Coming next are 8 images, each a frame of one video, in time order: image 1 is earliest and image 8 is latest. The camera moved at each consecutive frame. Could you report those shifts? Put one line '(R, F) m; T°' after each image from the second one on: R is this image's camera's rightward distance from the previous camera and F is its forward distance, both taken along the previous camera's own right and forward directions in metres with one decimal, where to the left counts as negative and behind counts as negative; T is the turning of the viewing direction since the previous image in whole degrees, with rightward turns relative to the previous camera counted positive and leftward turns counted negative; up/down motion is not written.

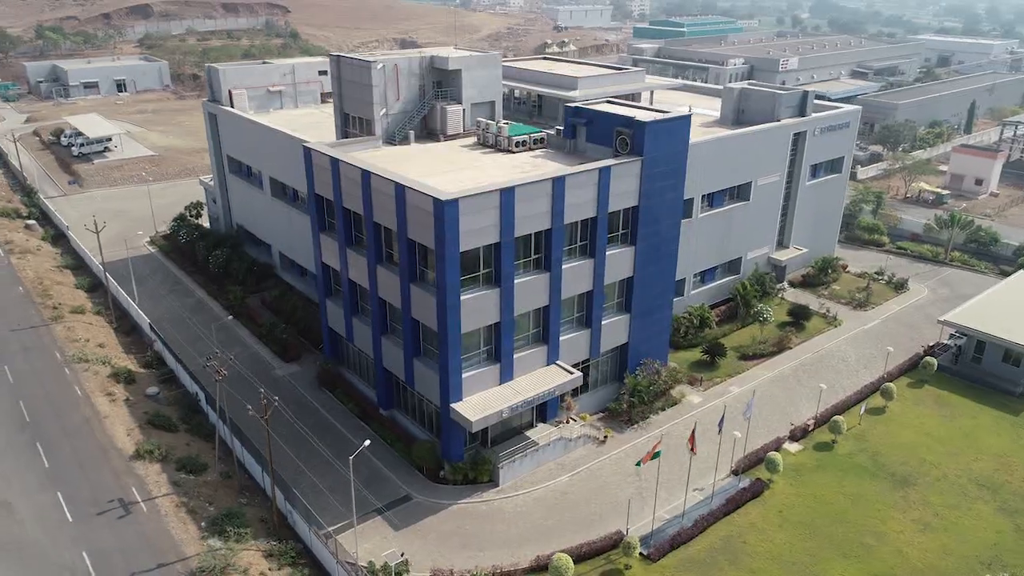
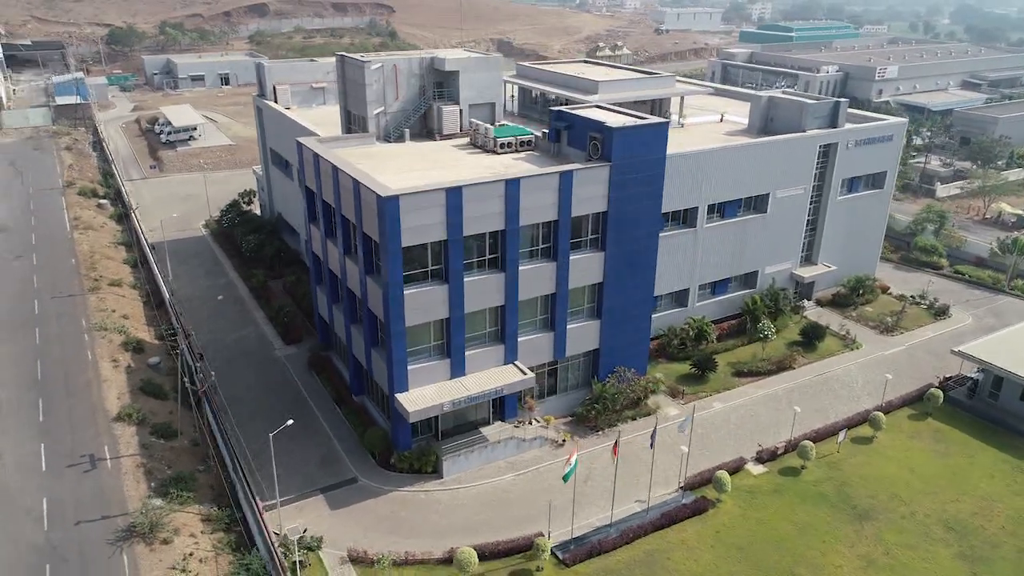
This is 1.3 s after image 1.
(+6.6, -0.1) m; -8°
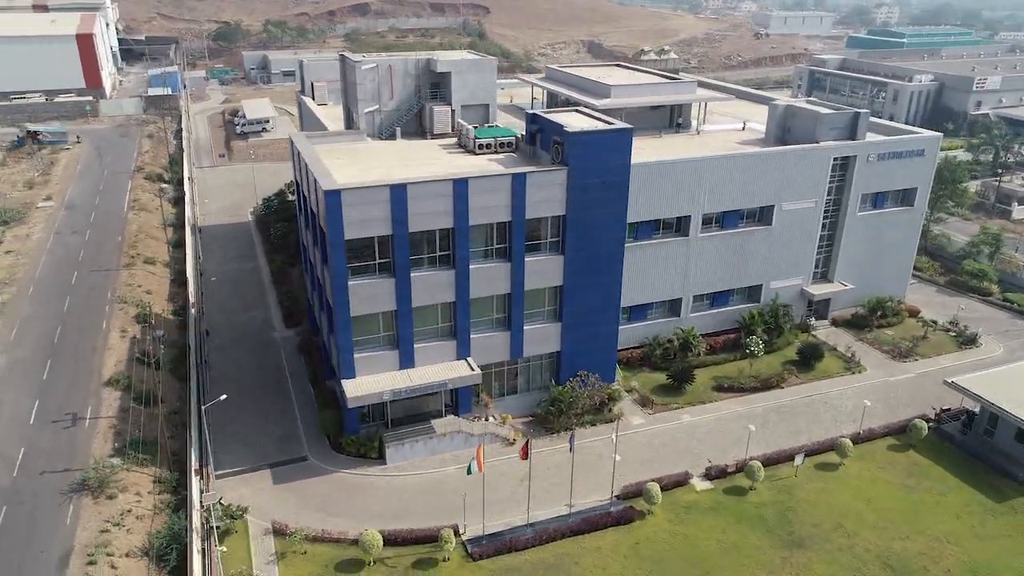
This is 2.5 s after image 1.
(+6.8, -0.1) m; -8°
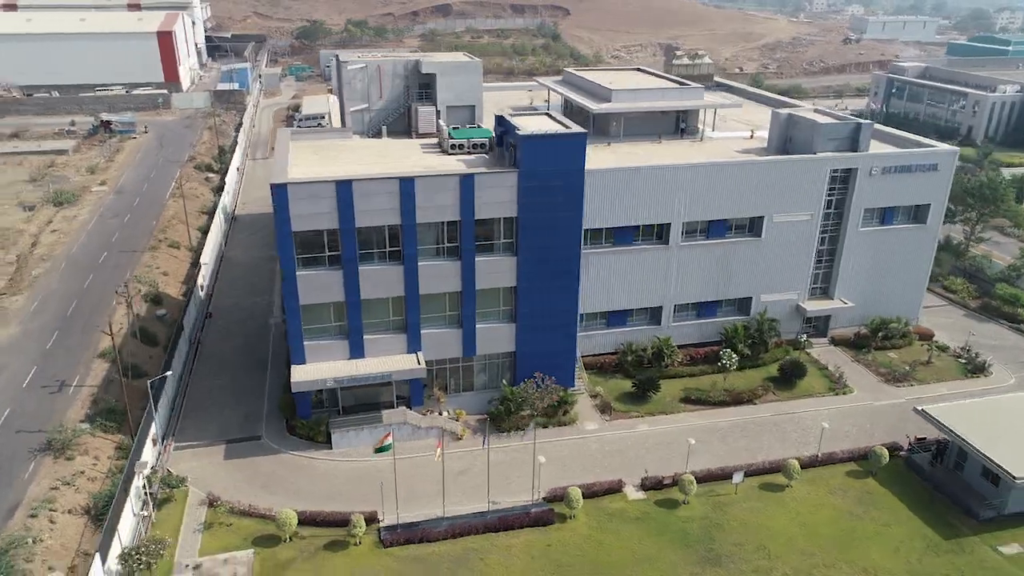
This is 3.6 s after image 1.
(+6.5, -0.1) m; -7°
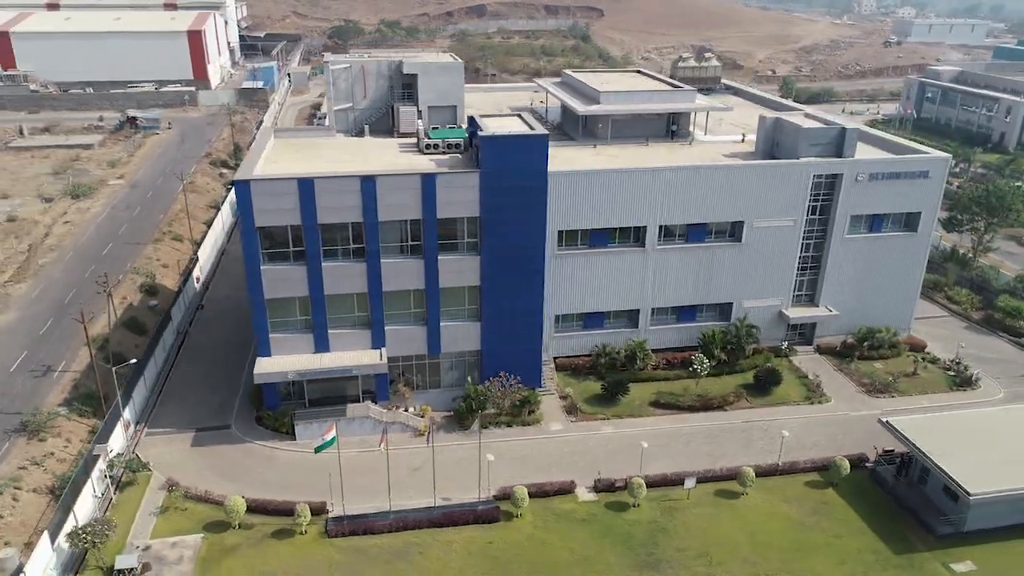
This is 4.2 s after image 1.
(+3.7, -0.2) m; -3°
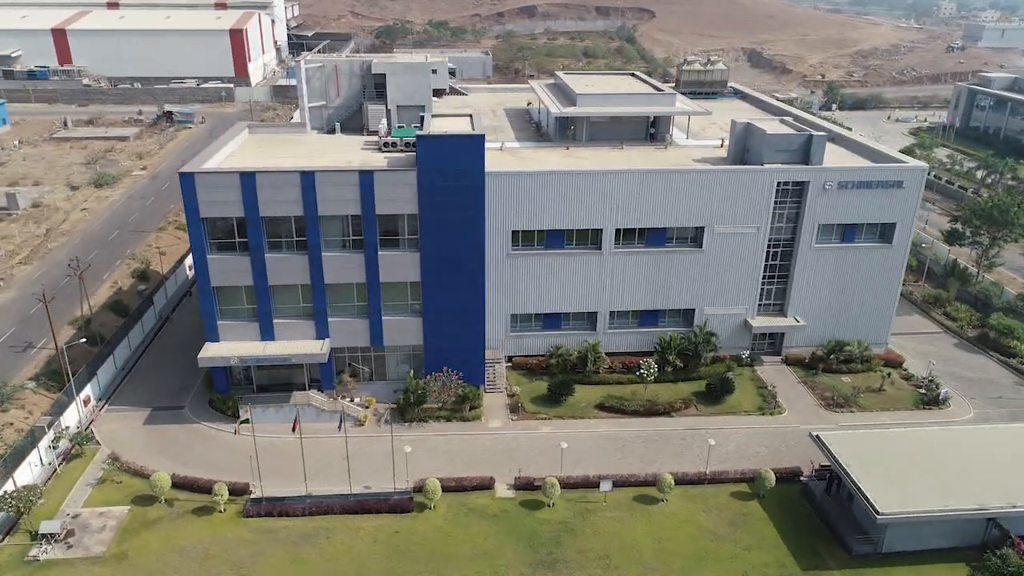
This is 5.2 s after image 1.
(+6.0, -0.2) m; -5°
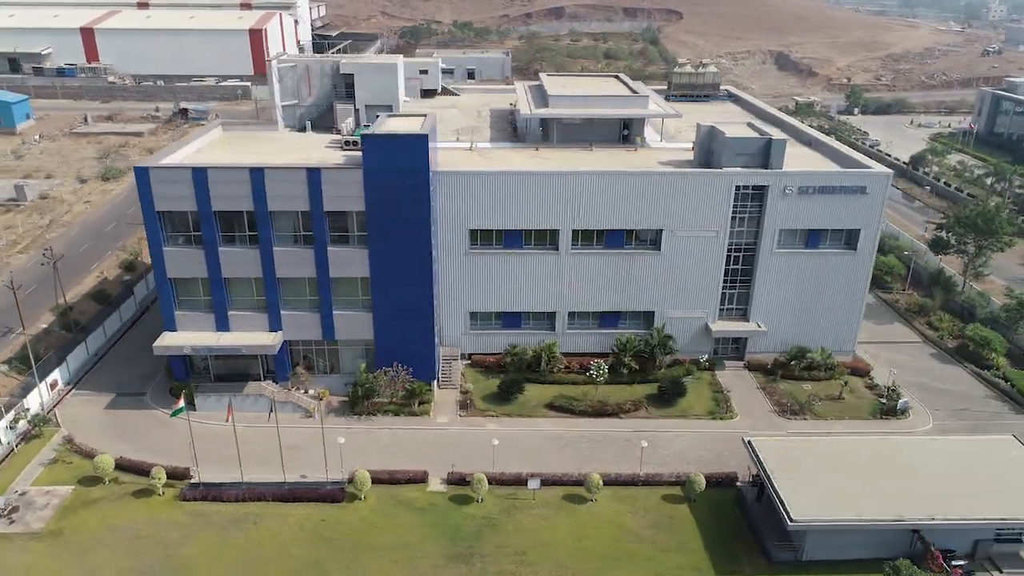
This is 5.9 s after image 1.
(+4.6, -0.3) m; -3°
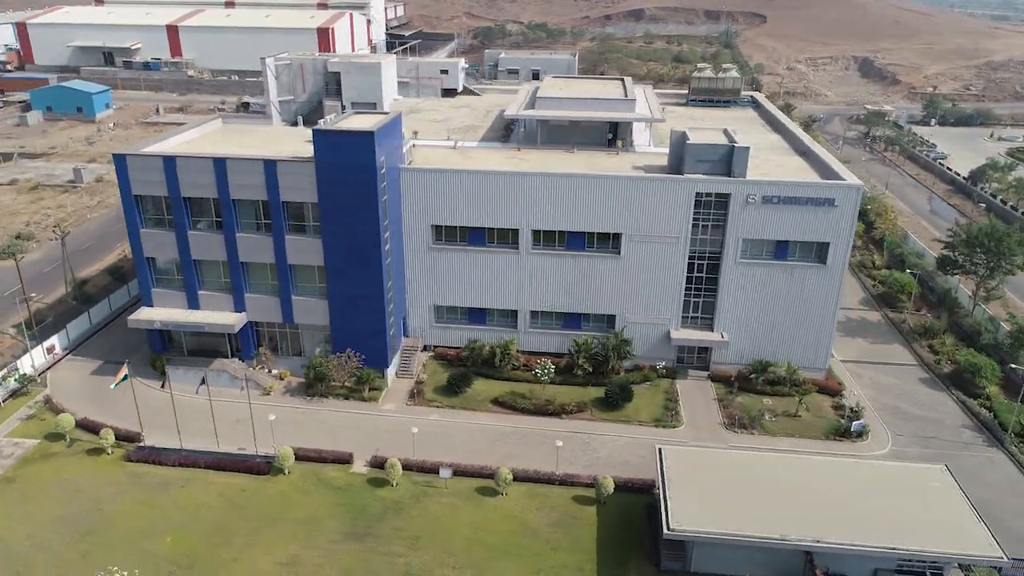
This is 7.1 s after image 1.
(+7.6, -0.4) m; -7°
